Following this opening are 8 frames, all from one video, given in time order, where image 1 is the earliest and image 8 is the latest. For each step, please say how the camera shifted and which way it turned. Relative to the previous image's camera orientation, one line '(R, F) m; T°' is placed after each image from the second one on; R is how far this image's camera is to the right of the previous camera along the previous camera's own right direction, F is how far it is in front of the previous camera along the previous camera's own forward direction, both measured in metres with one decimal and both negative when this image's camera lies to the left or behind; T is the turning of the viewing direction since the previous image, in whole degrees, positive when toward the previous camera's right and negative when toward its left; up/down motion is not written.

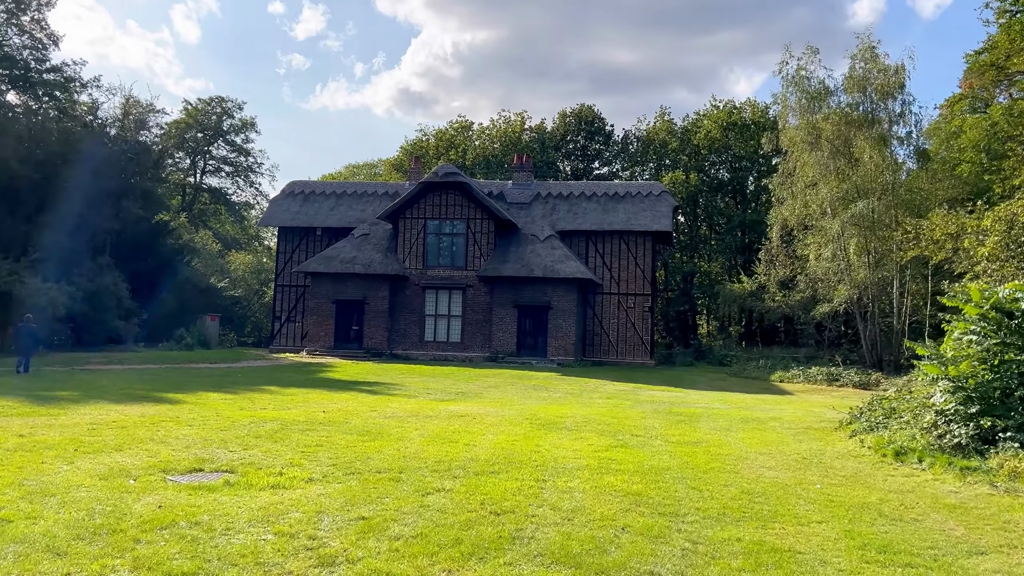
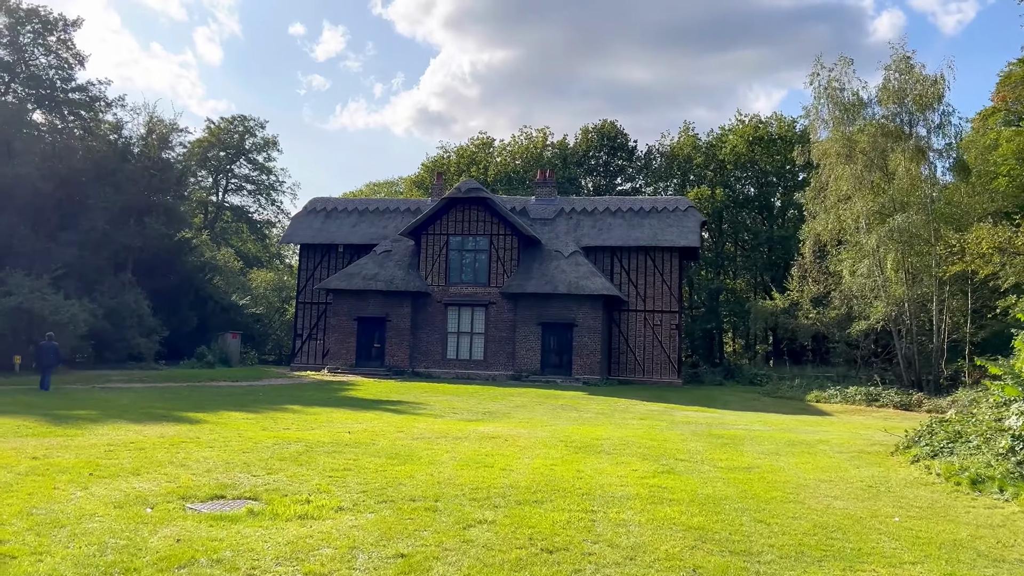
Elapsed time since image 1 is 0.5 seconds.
(-0.3, +0.6) m; -1°
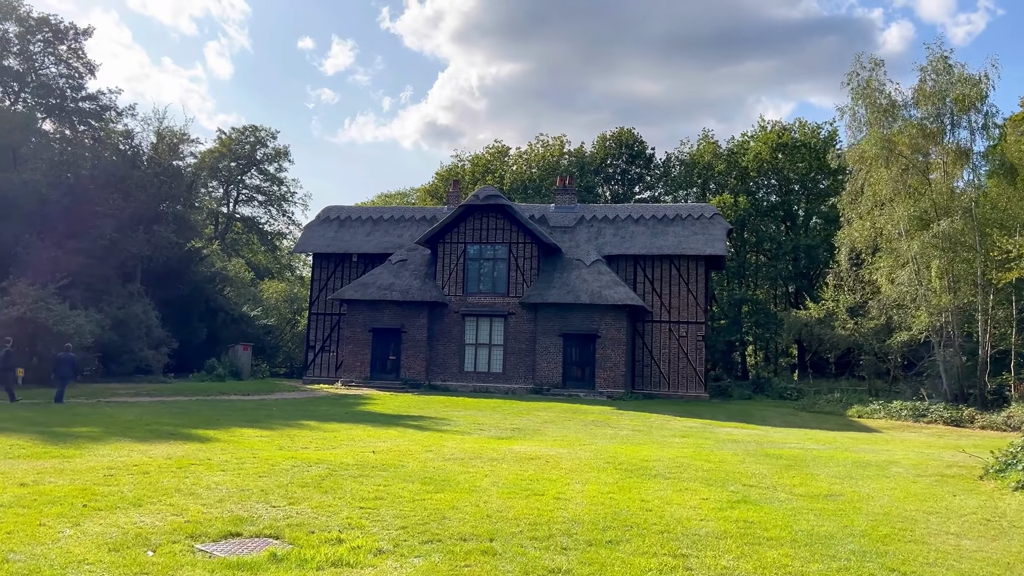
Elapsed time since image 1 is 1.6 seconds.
(-0.5, +1.1) m; -1°
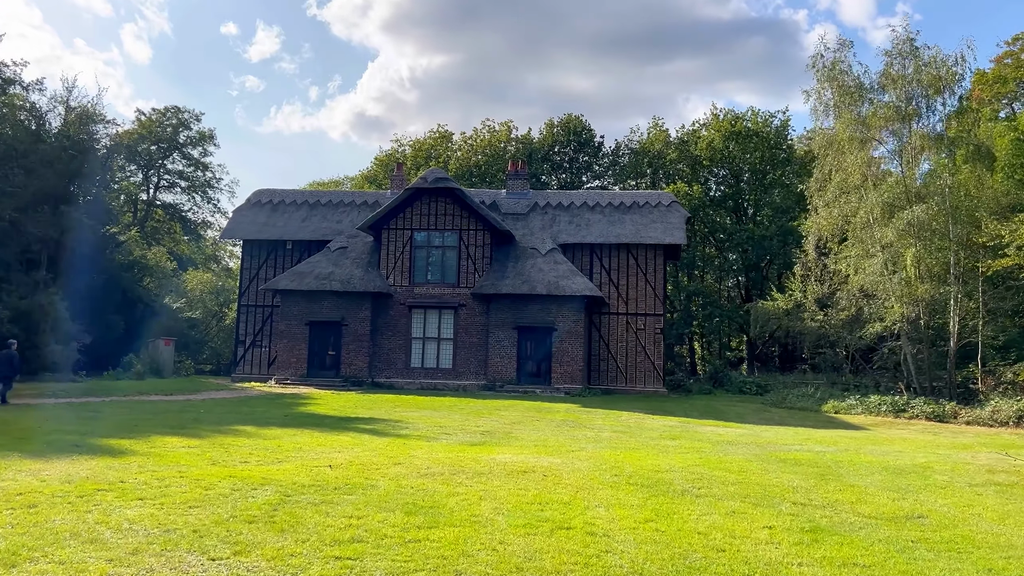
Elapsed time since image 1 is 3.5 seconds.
(-0.7, +1.9) m; +5°
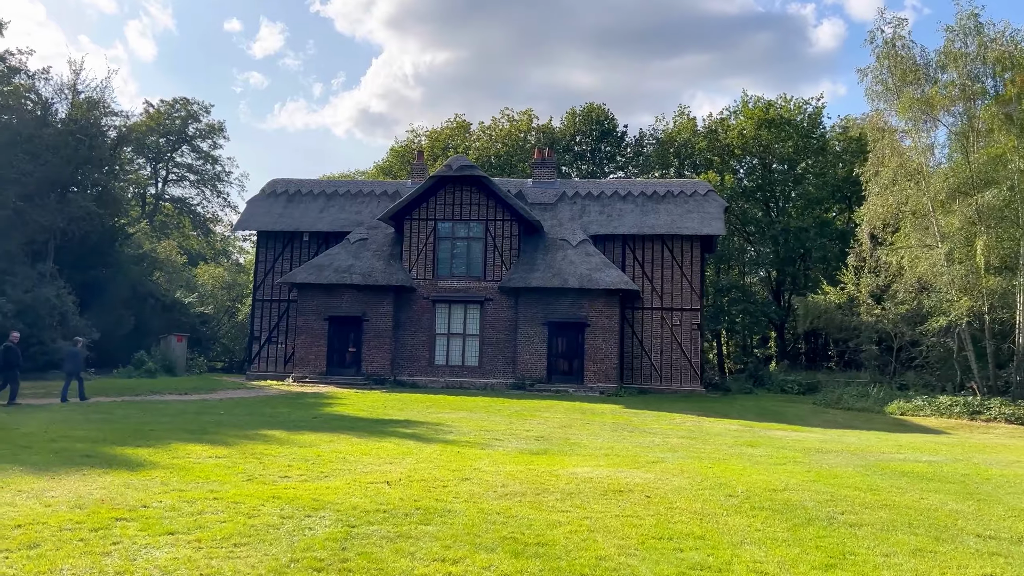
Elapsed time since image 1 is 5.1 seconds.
(-1.0, +1.5) m; 0°
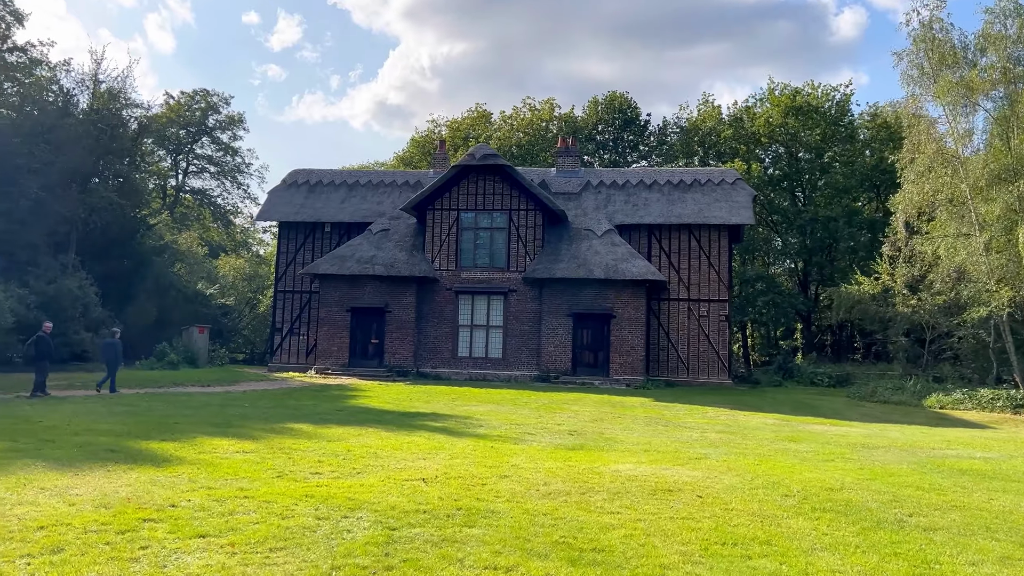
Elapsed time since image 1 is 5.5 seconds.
(-0.3, +0.4) m; -1°
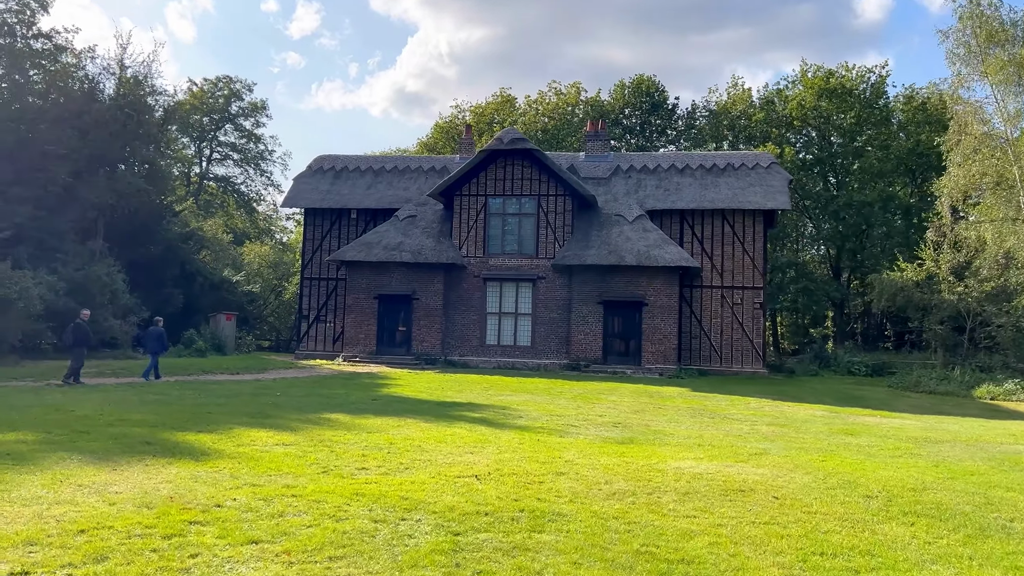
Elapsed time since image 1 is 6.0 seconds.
(-0.4, +0.5) m; -1°
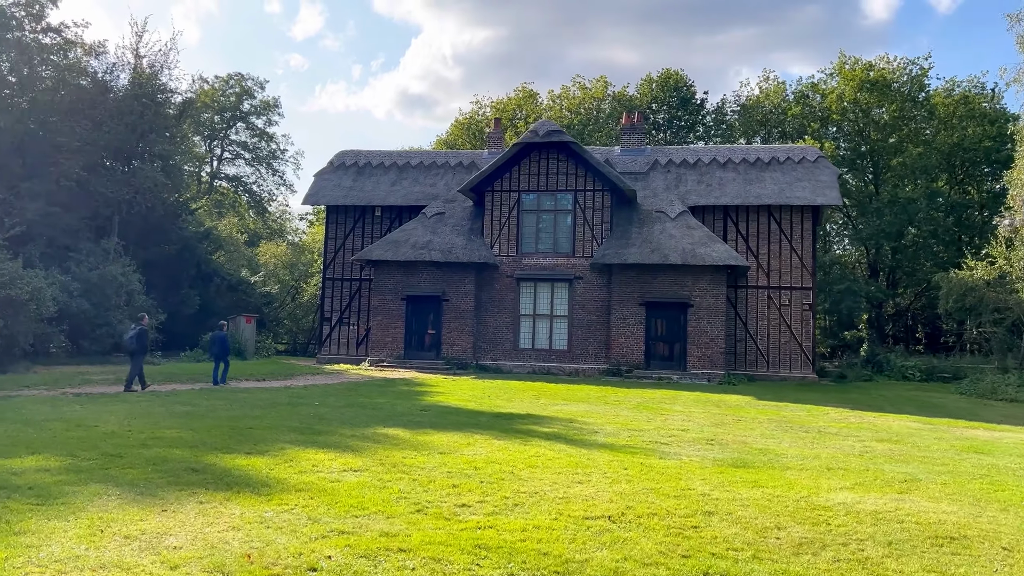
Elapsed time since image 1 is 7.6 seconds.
(-1.1, +1.4) m; 0°
